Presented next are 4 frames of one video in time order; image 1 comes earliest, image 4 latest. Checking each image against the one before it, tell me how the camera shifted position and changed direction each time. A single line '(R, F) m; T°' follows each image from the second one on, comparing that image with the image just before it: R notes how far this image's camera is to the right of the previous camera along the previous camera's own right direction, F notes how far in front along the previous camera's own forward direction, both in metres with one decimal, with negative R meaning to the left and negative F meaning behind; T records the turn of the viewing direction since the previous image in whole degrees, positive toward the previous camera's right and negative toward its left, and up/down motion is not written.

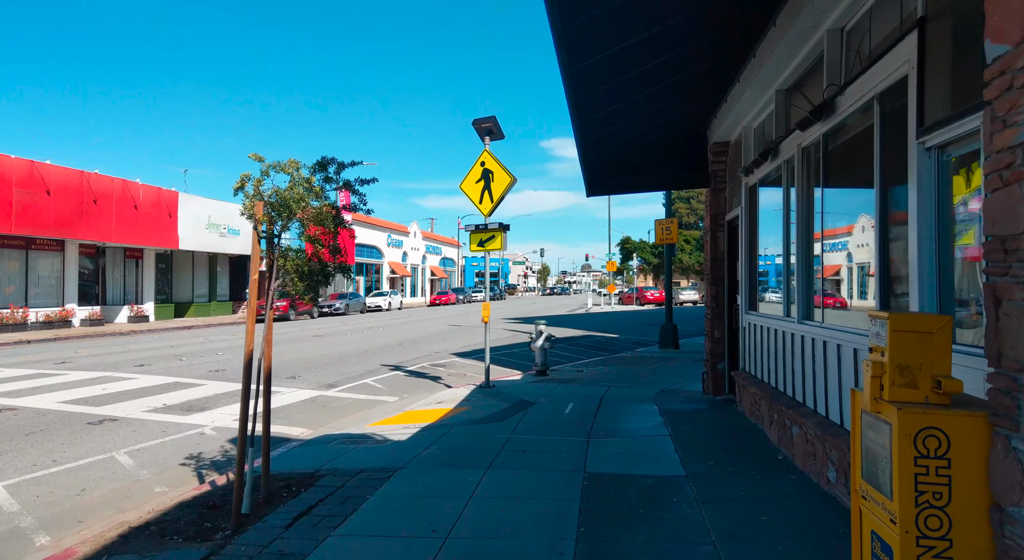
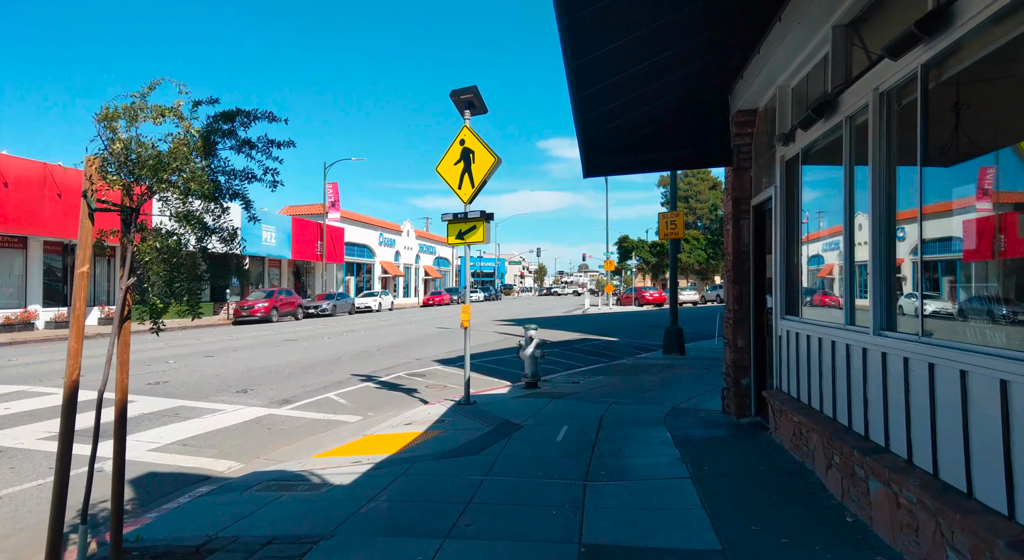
(+0.2, +1.5) m; 0°
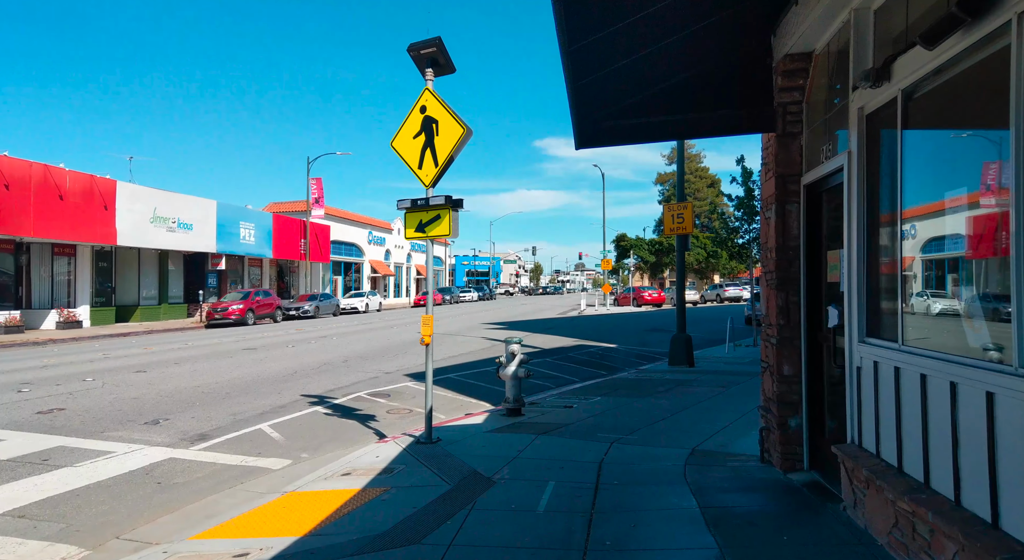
(+0.3, +1.9) m; 0°
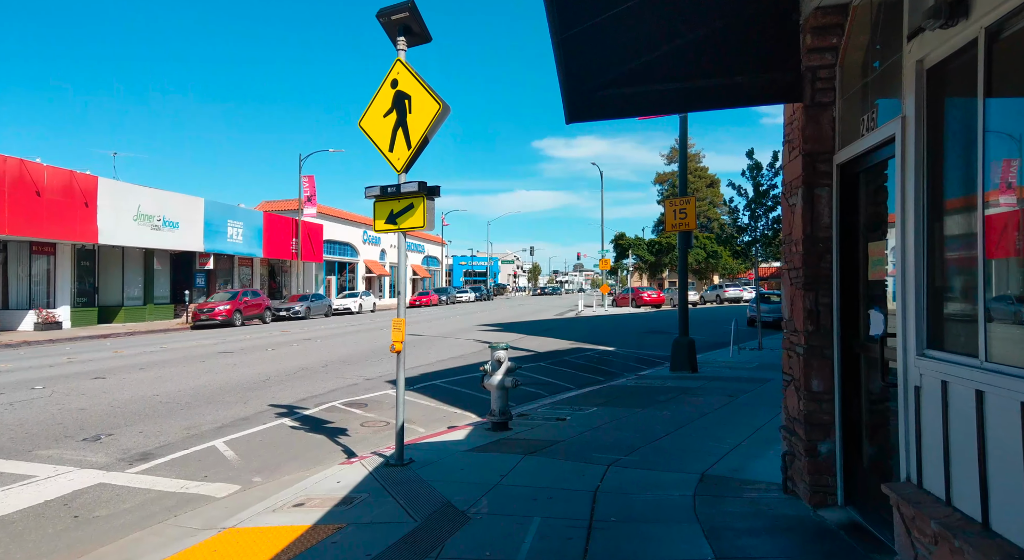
(+0.2, +0.9) m; 0°
